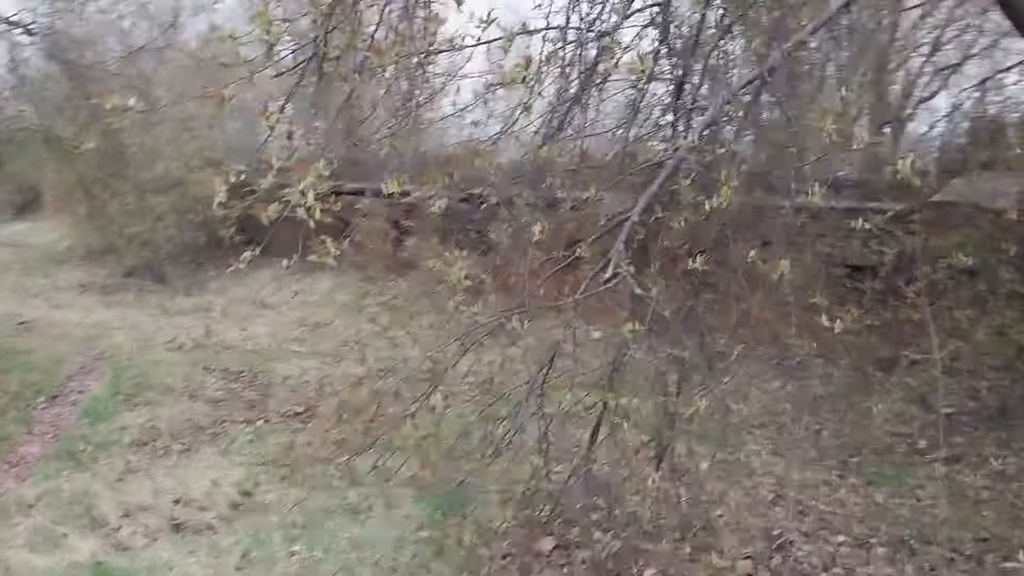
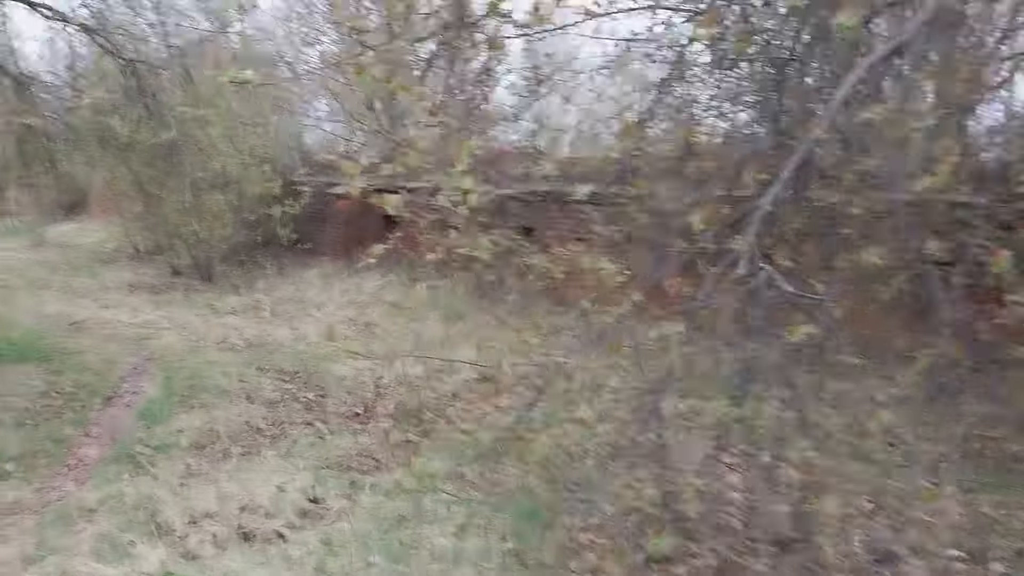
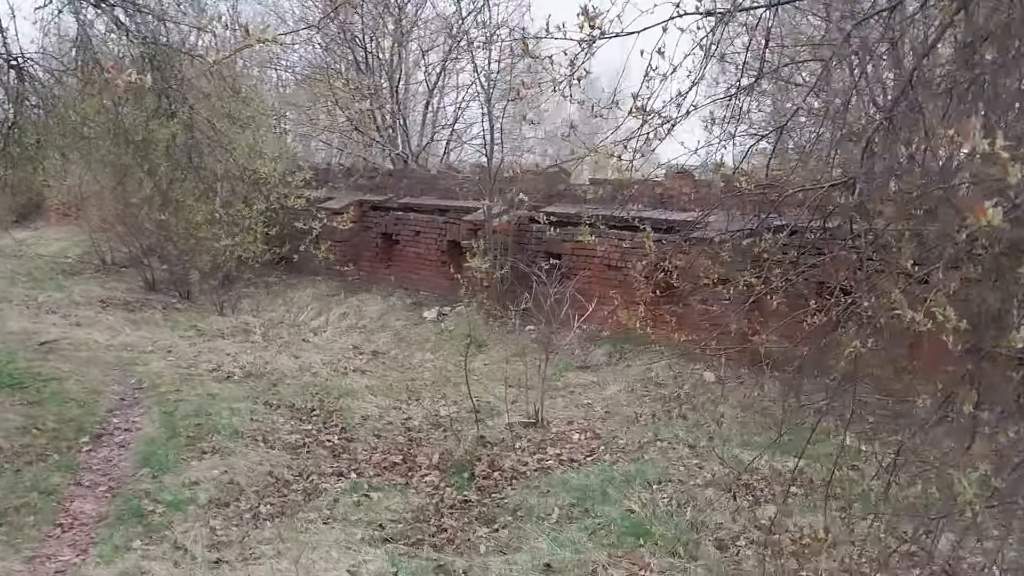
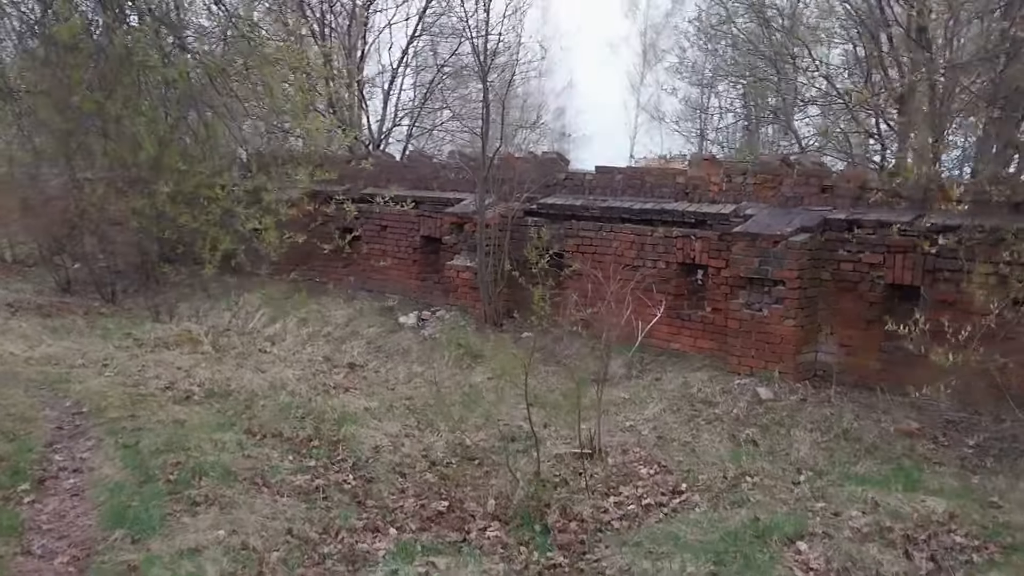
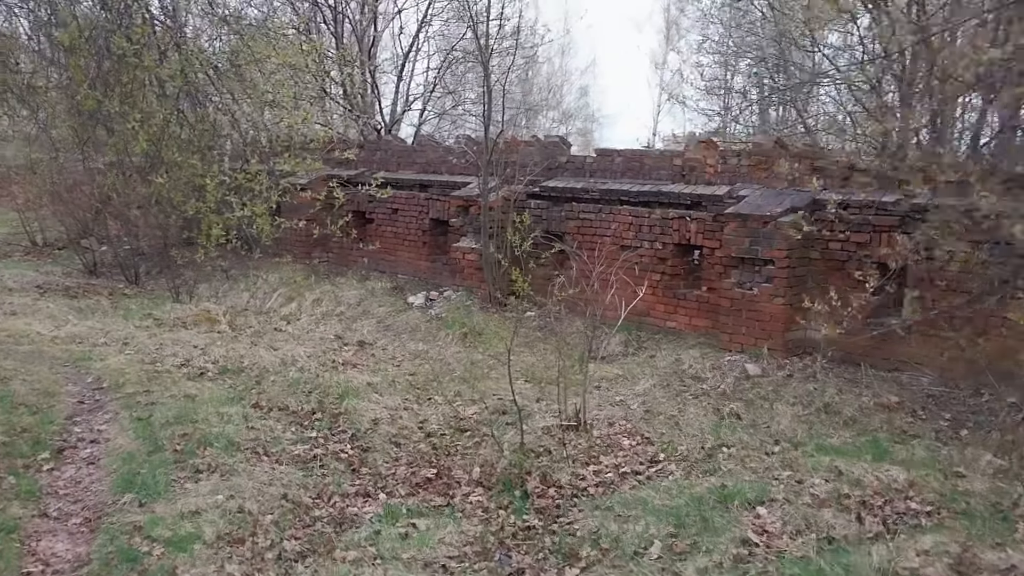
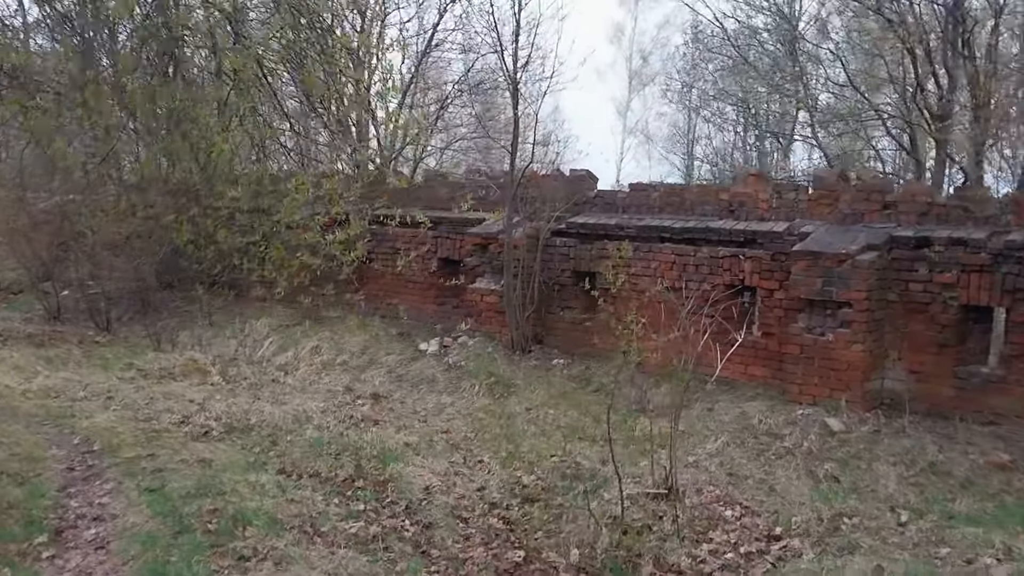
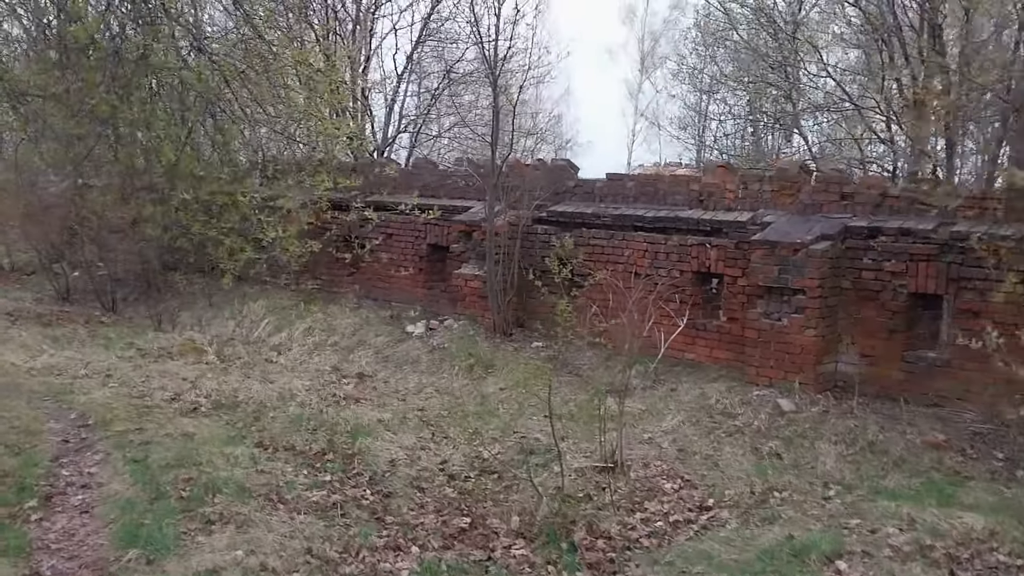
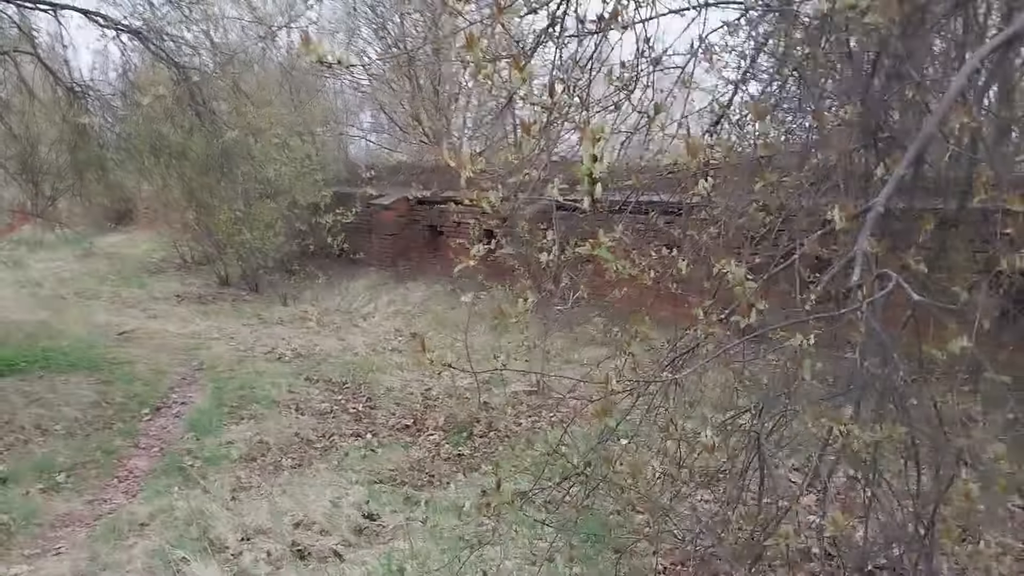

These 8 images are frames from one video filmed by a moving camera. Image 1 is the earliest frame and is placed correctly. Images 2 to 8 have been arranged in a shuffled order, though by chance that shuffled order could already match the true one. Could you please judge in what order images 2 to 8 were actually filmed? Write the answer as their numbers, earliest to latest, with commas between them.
2, 8, 3, 5, 4, 7, 6
